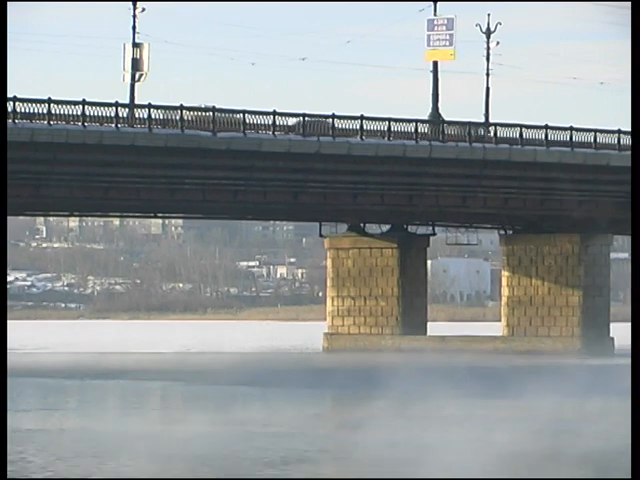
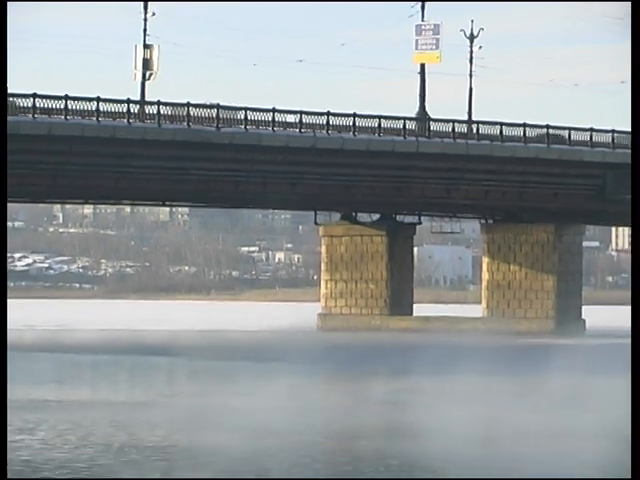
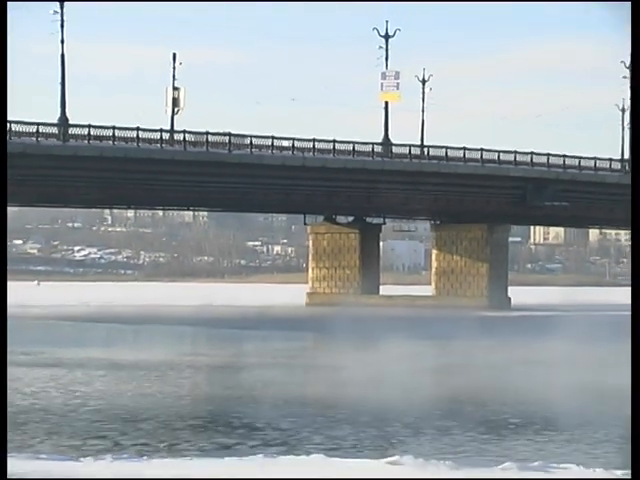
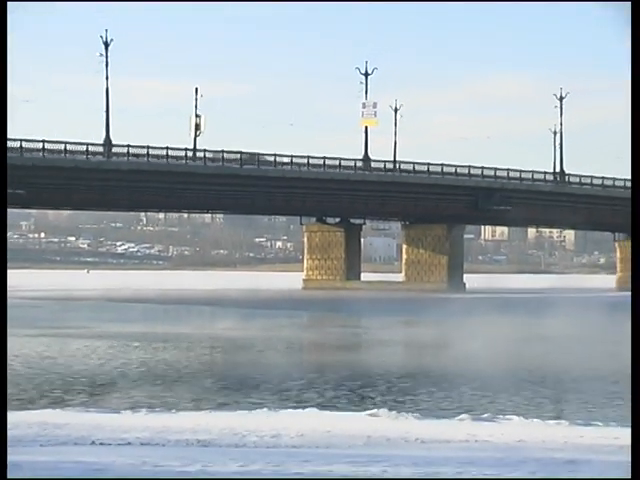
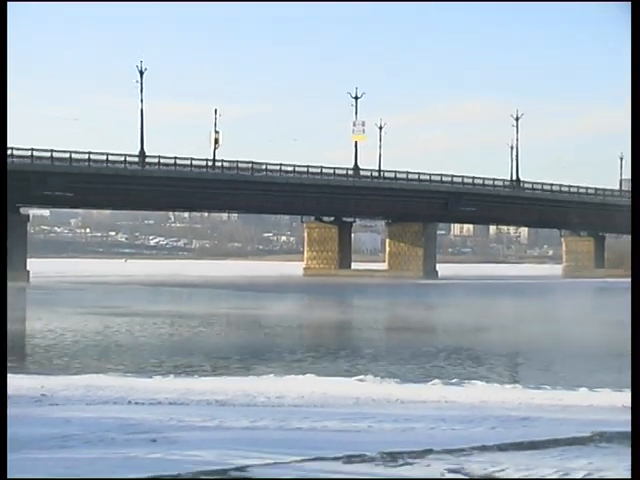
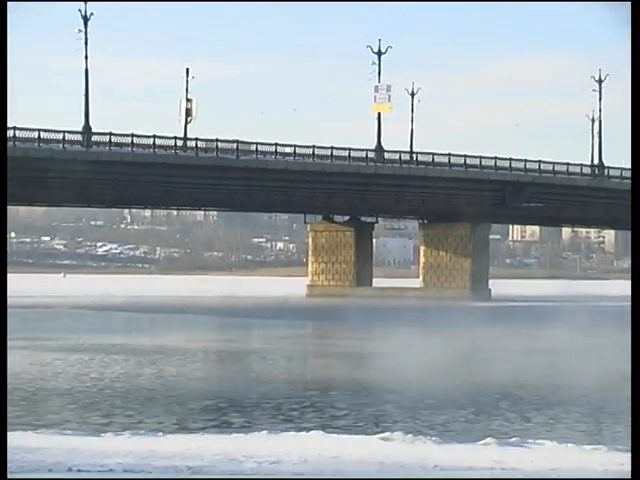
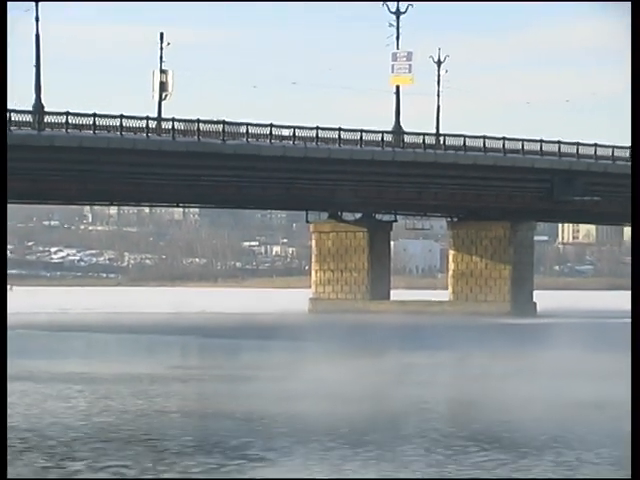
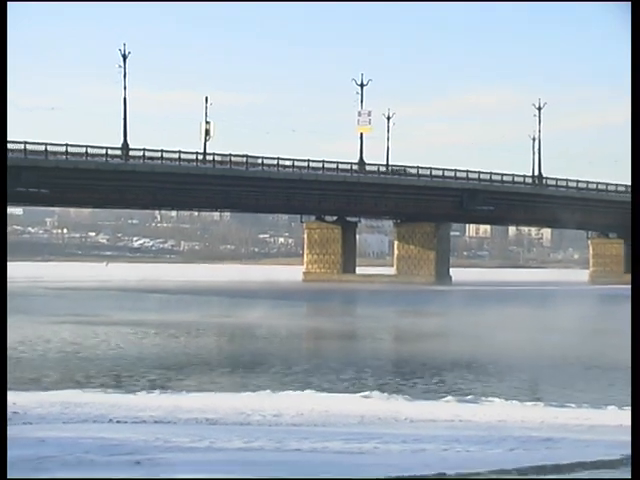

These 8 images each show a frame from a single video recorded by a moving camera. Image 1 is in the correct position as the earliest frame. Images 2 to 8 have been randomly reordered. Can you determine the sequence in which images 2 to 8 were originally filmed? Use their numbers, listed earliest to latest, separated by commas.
2, 7, 3, 6, 4, 8, 5
